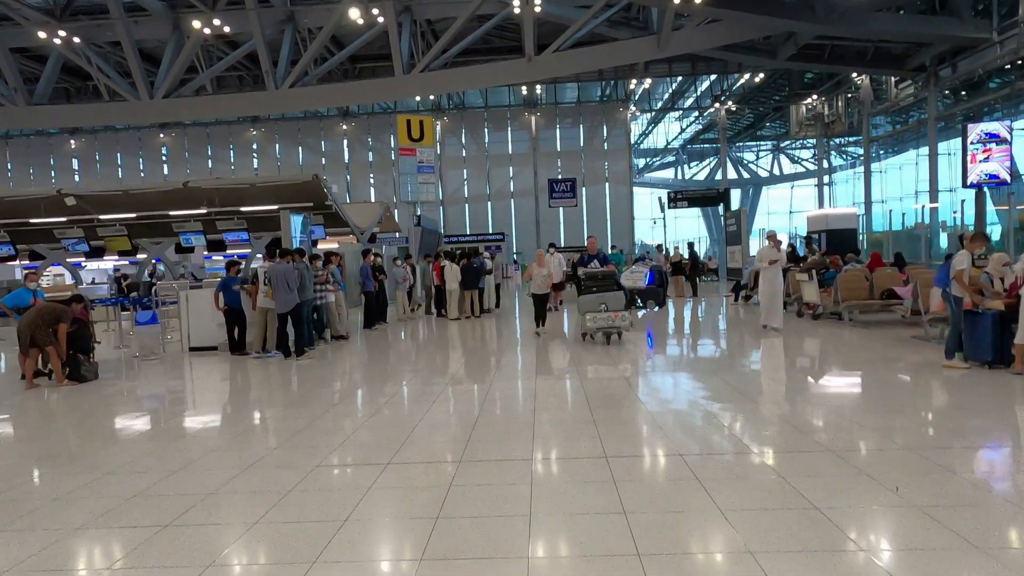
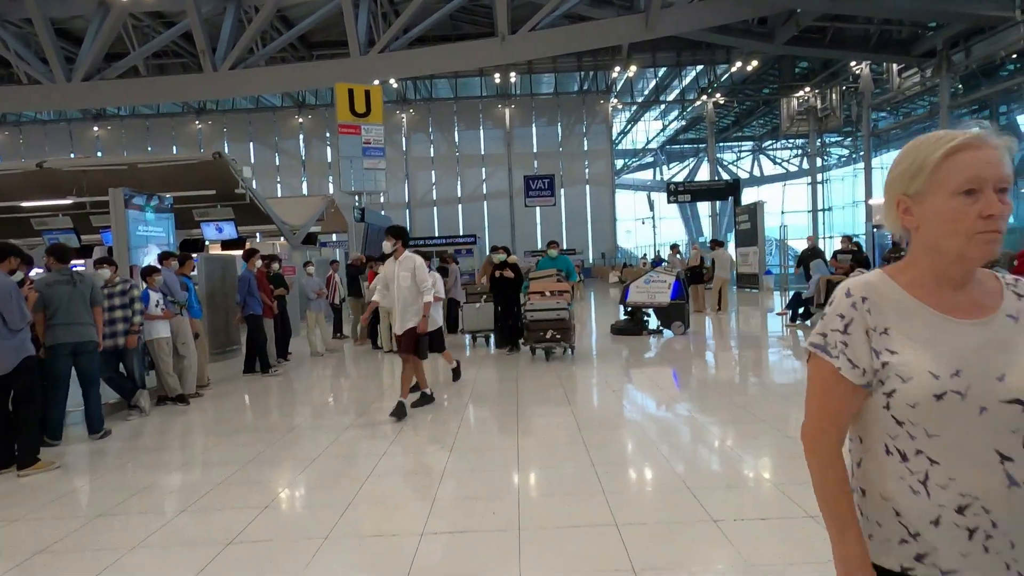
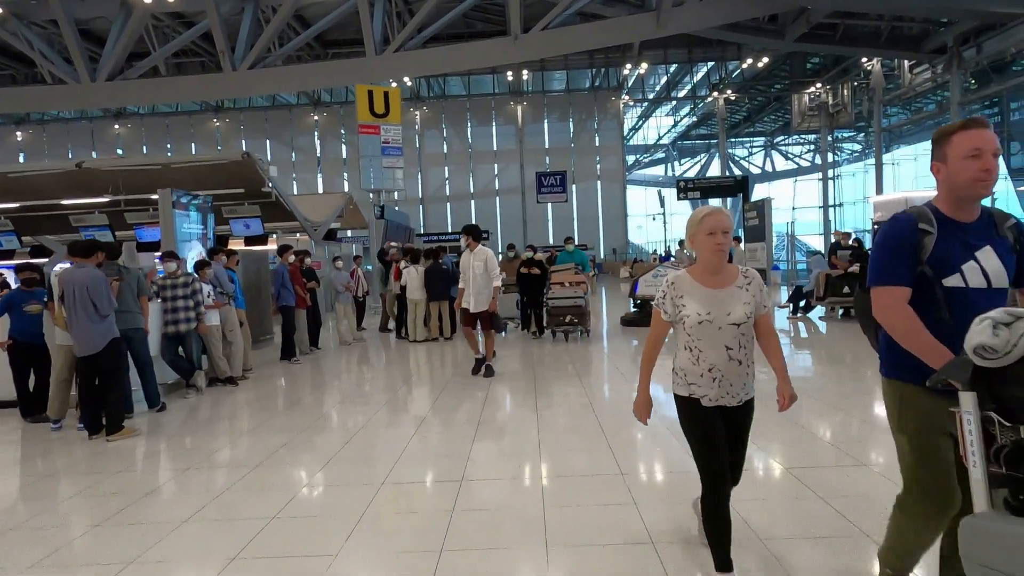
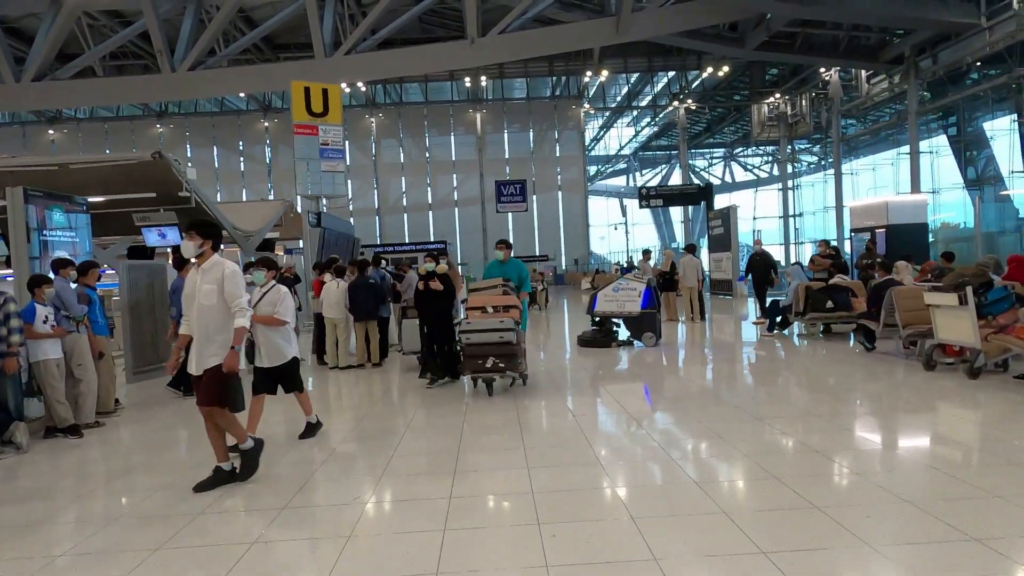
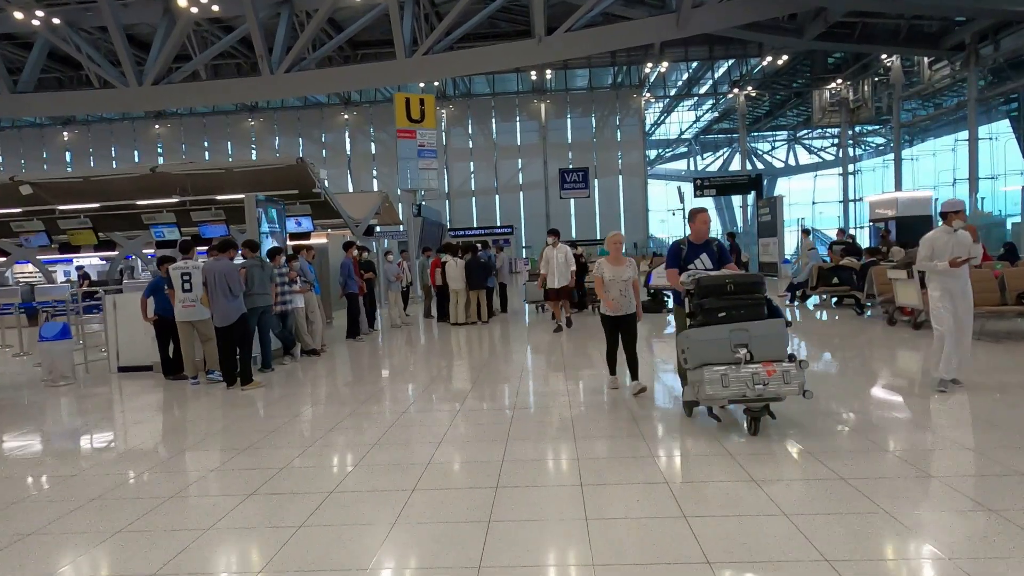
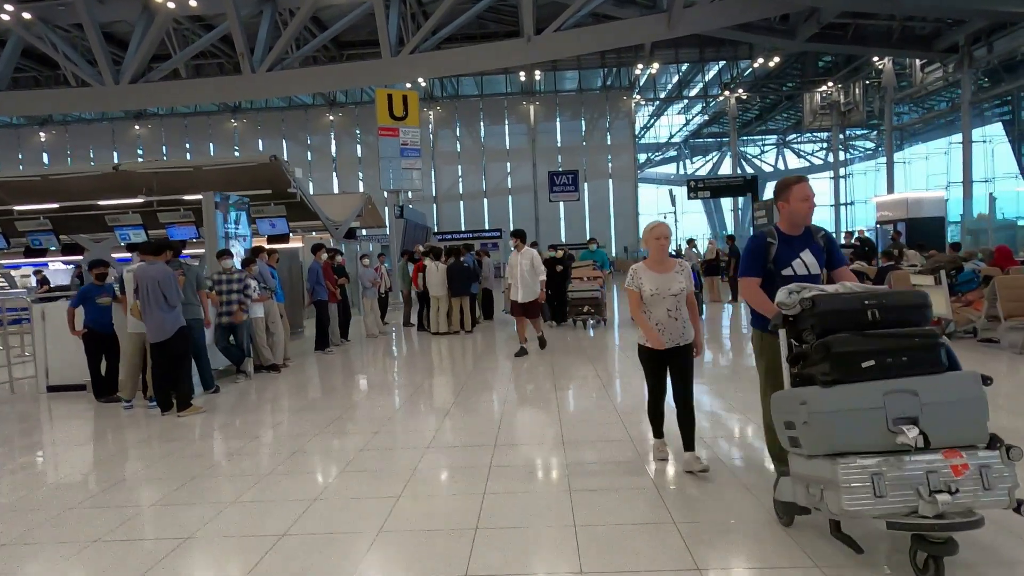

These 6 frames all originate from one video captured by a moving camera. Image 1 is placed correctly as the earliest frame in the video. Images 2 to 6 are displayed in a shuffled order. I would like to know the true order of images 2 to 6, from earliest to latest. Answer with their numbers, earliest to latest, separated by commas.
5, 6, 3, 2, 4
